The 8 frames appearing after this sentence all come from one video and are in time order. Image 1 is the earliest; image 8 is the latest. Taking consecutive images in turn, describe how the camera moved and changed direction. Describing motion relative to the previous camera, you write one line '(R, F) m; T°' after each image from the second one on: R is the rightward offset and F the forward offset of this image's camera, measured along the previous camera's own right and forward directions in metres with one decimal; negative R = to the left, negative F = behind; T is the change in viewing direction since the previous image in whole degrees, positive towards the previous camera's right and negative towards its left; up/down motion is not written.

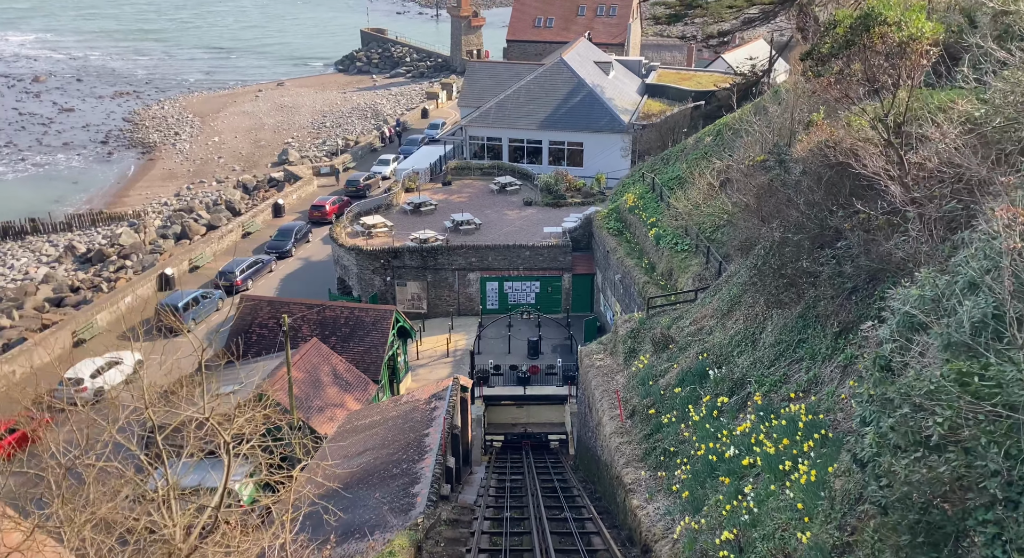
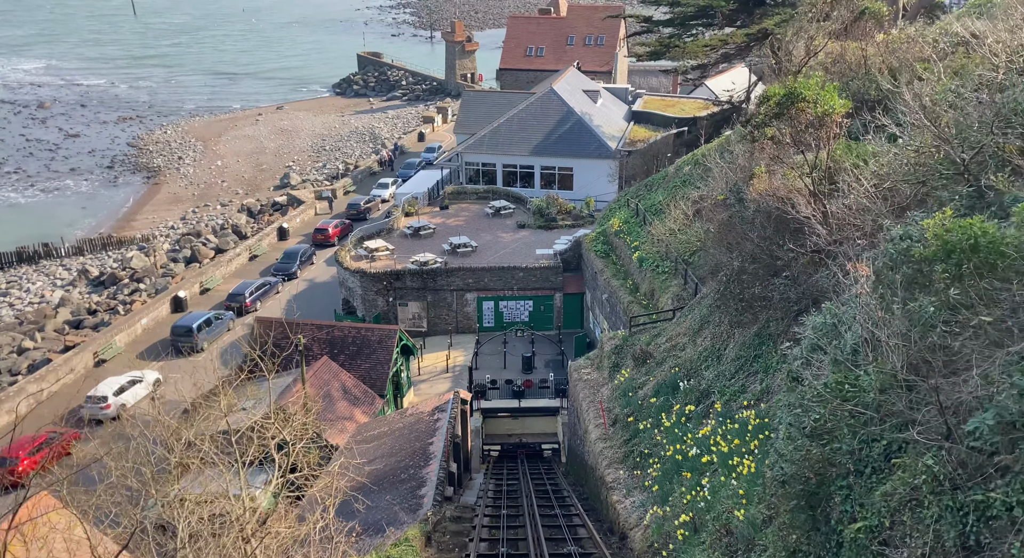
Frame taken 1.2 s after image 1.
(0.0, -2.3) m; 0°
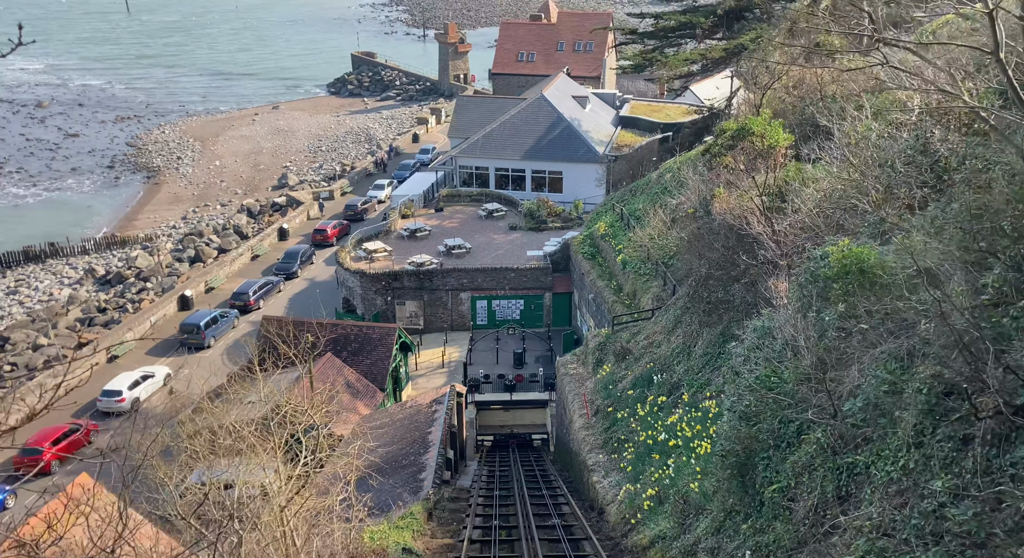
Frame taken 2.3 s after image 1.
(0.0, -2.1) m; 0°
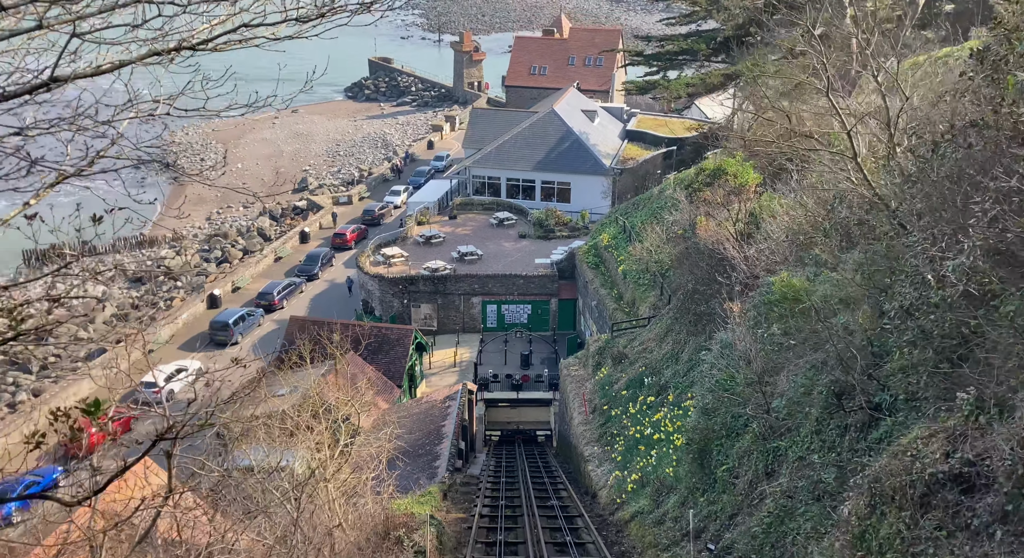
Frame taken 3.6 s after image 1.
(0.0, -2.6) m; -1°
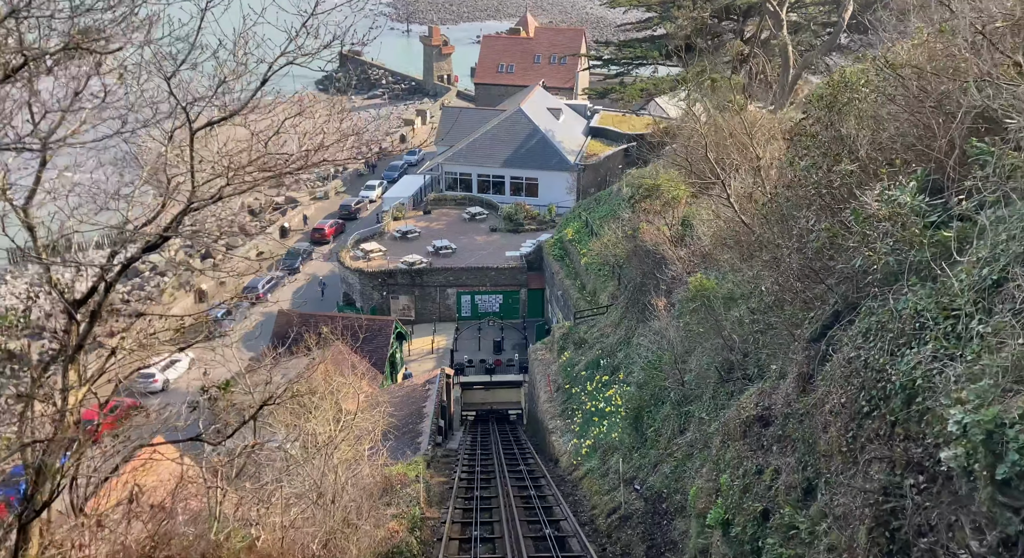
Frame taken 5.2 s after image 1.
(0.0, -3.2) m; +2°
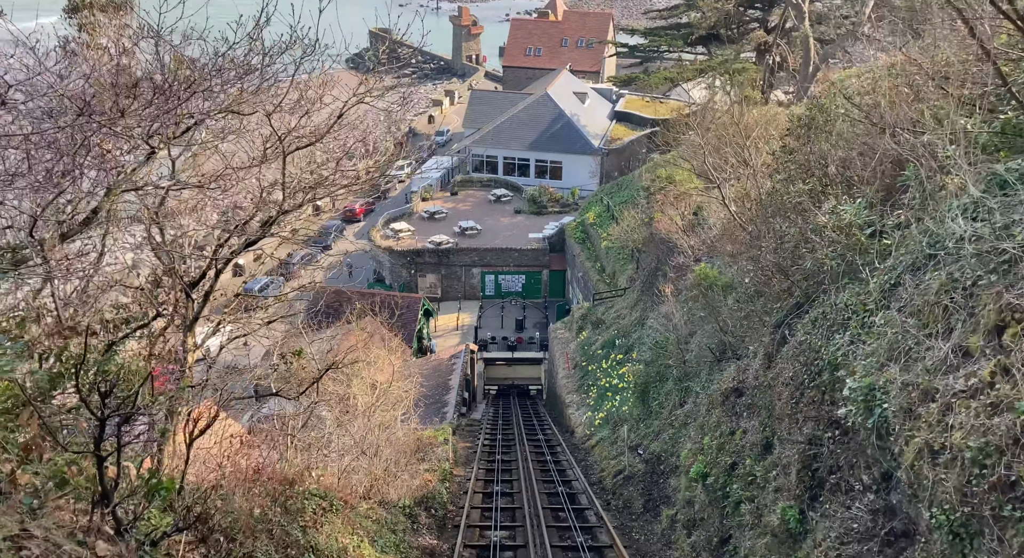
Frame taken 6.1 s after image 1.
(0.0, -1.8) m; -1°
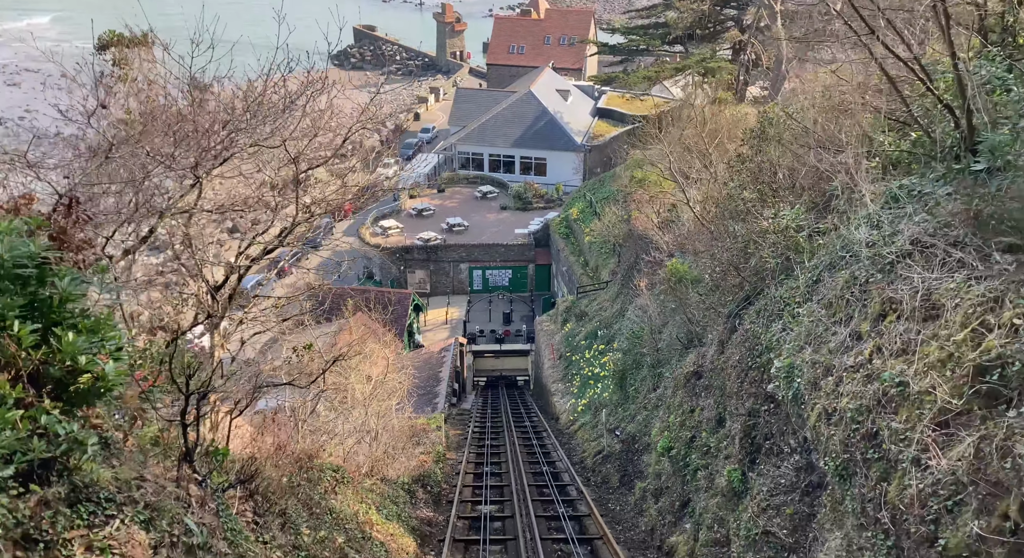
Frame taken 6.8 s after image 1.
(0.0, -1.3) m; +1°
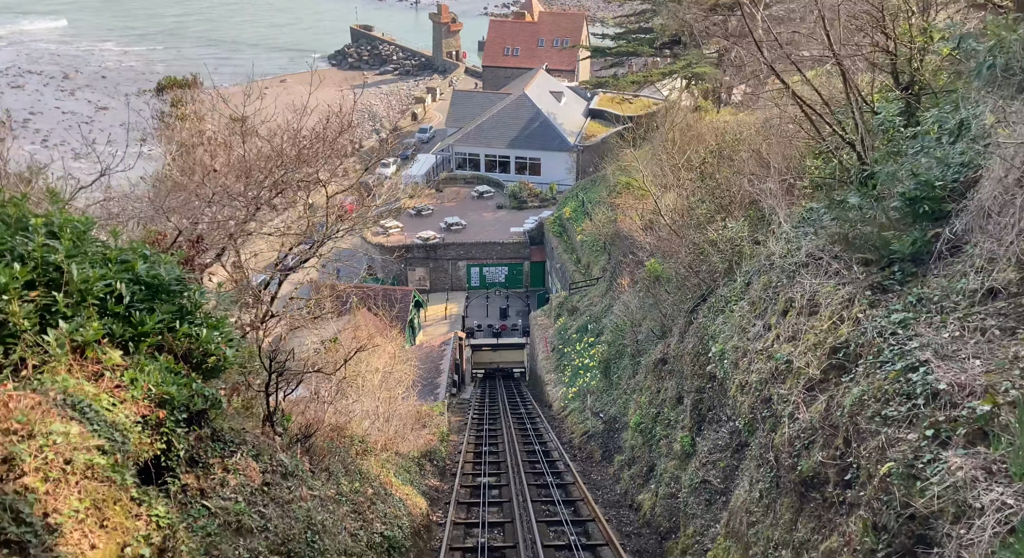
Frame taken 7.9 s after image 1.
(+0.1, -2.0) m; 0°
